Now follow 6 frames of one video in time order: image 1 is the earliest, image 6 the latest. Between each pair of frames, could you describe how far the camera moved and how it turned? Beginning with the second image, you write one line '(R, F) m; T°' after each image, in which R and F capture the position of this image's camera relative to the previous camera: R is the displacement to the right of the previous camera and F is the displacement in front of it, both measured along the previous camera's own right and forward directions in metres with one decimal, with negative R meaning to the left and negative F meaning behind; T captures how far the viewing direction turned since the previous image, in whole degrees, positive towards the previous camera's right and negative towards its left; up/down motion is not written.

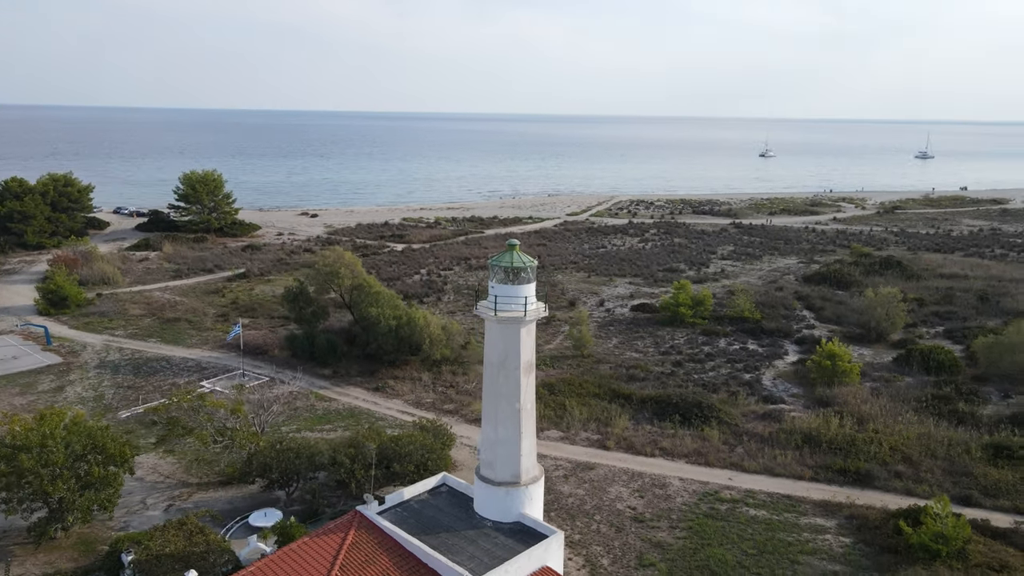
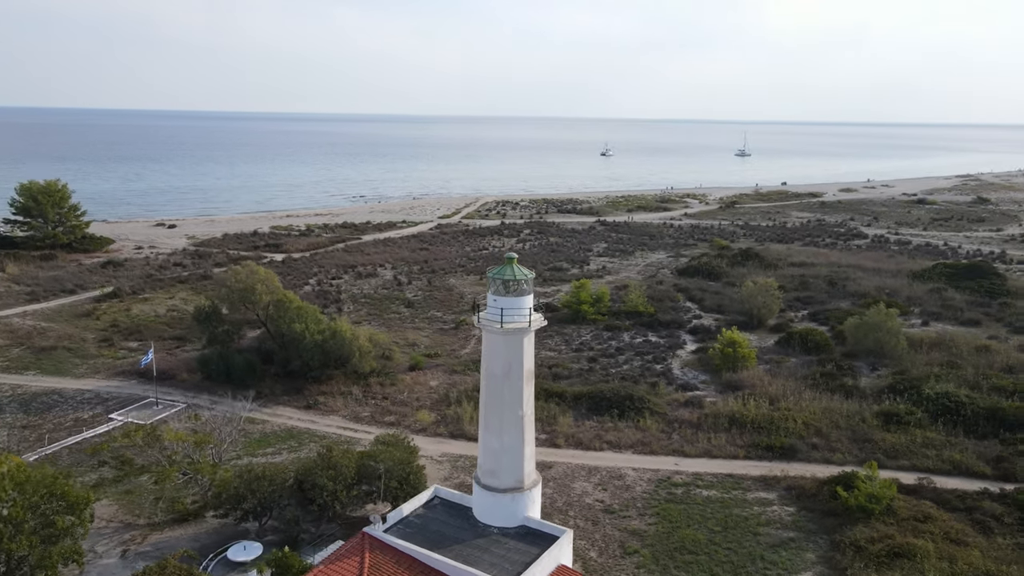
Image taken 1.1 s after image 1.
(-2.5, -0.1) m; +12°
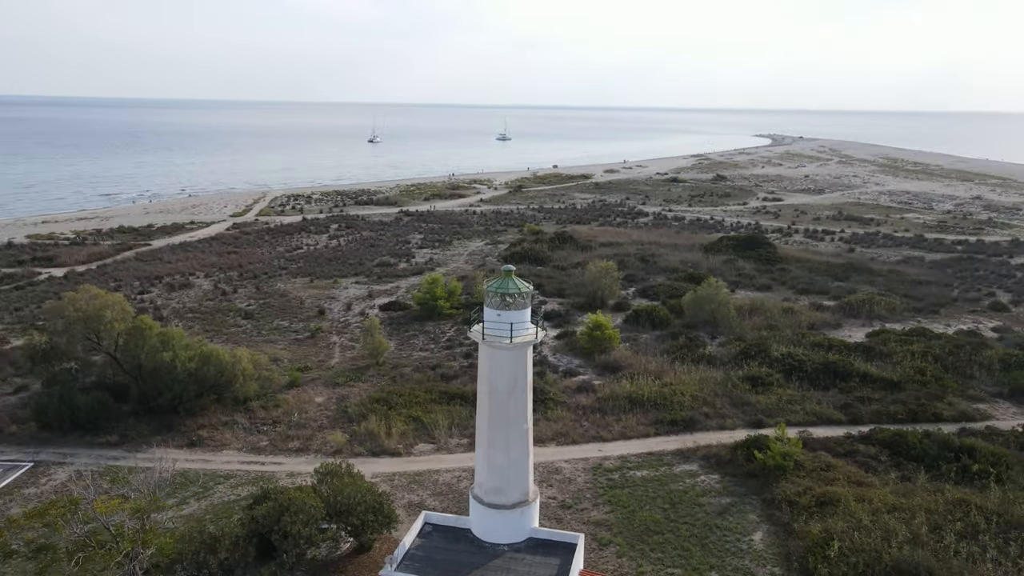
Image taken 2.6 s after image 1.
(-3.7, +0.9) m; +18°
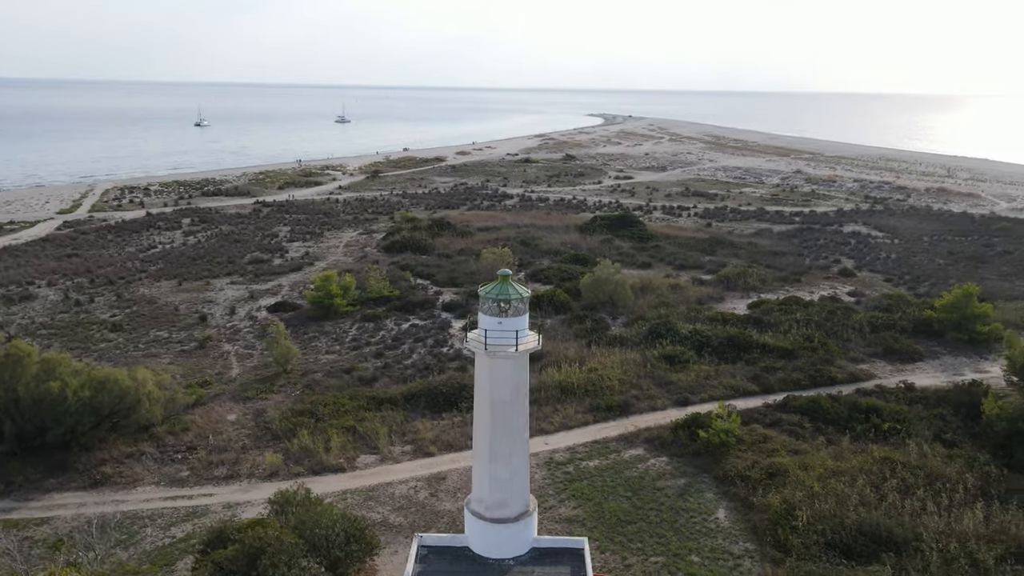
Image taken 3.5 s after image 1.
(-2.4, +0.8) m; +12°
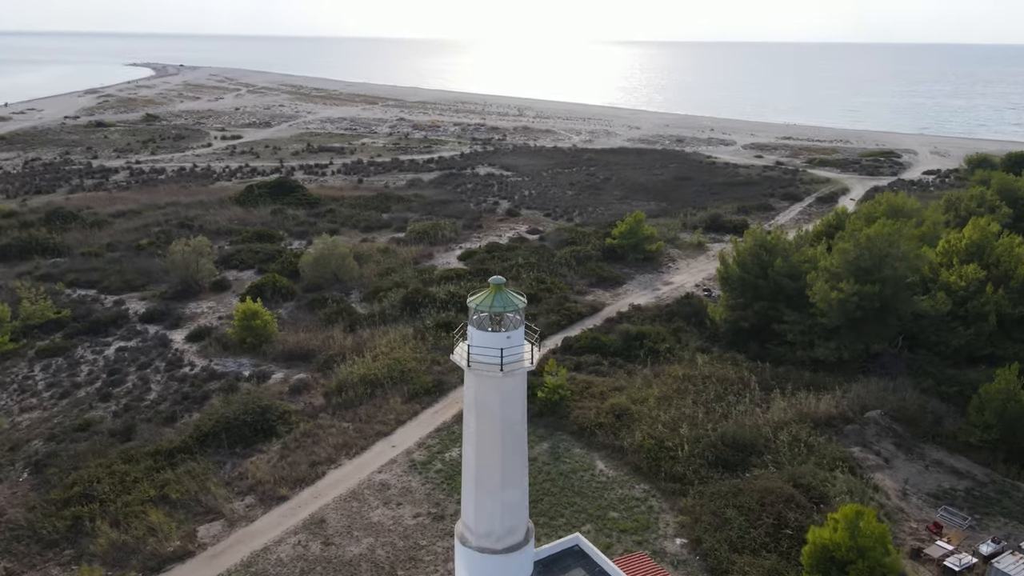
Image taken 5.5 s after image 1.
(-5.1, +2.7) m; +31°
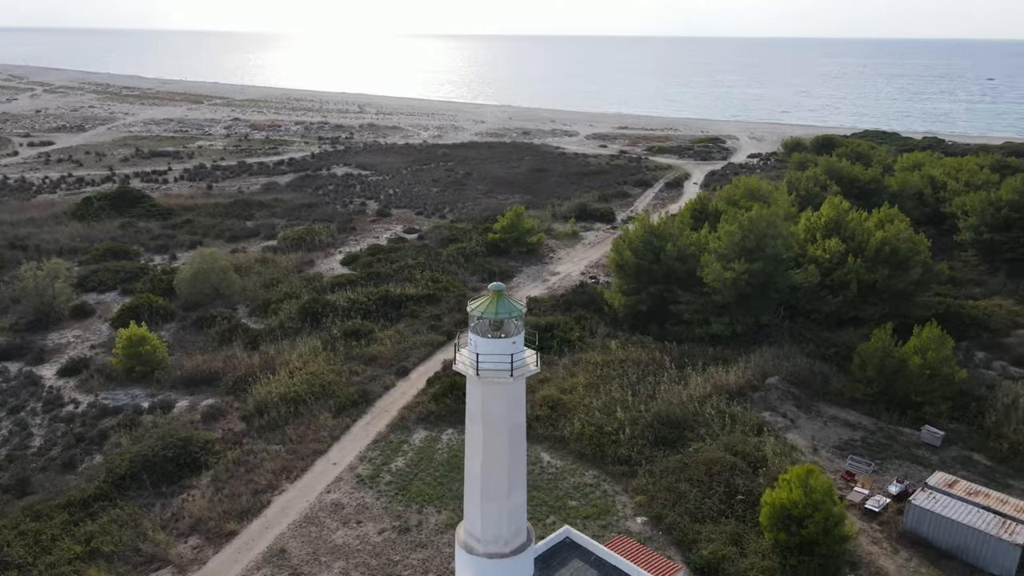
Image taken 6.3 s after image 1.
(-2.2, +0.1) m; +12°
